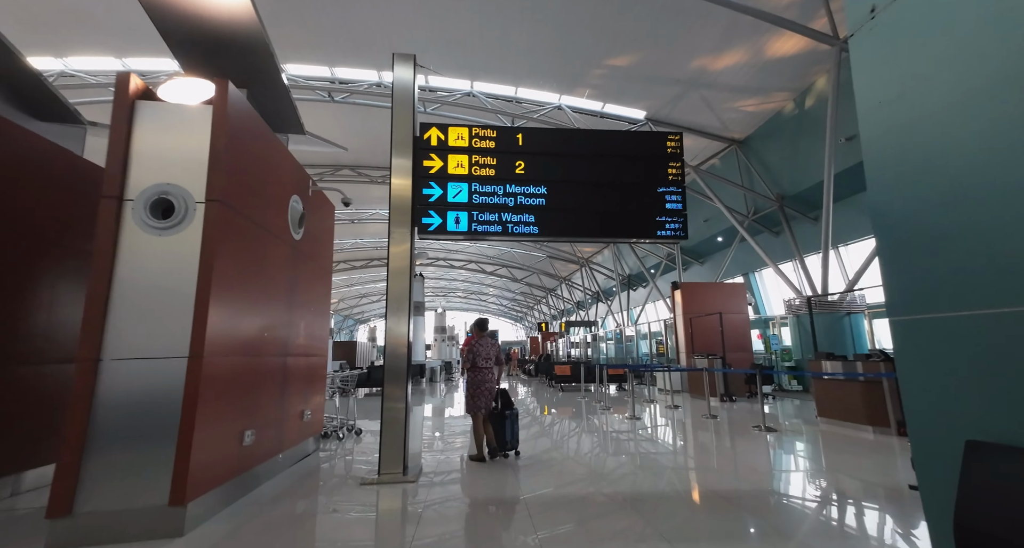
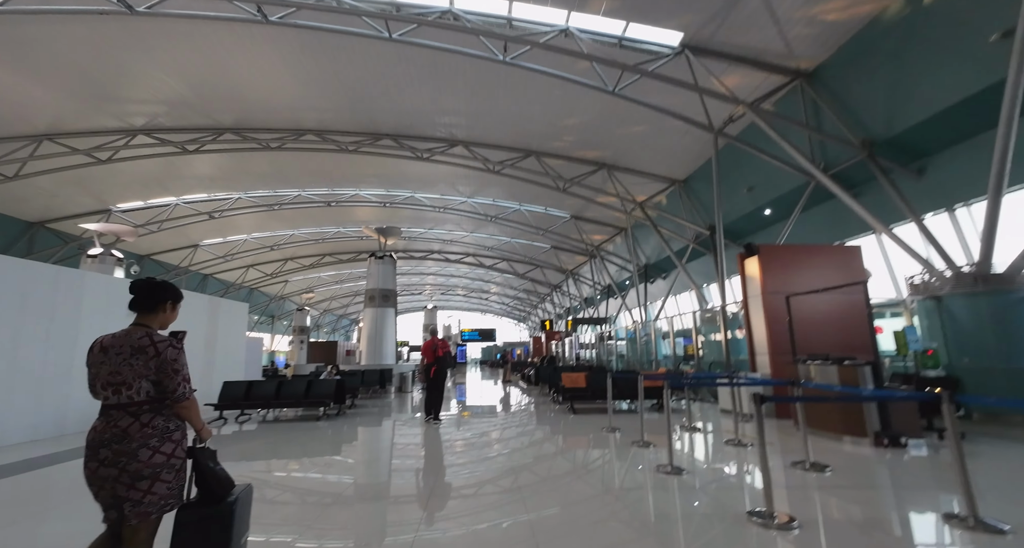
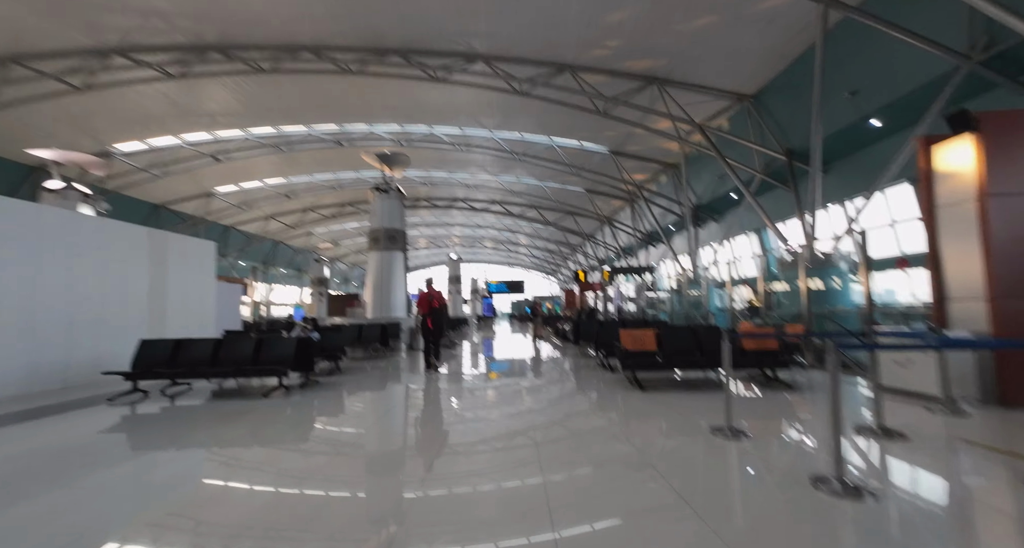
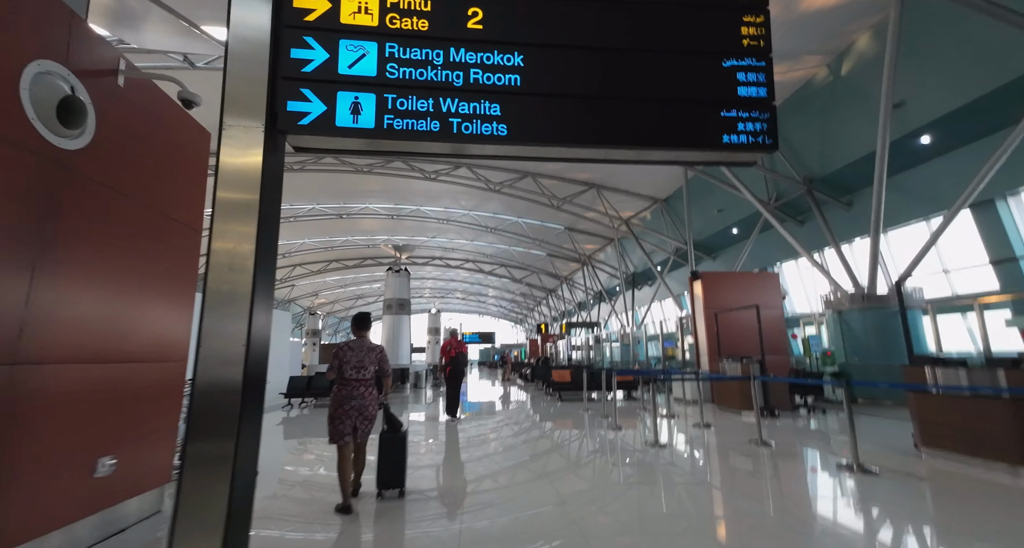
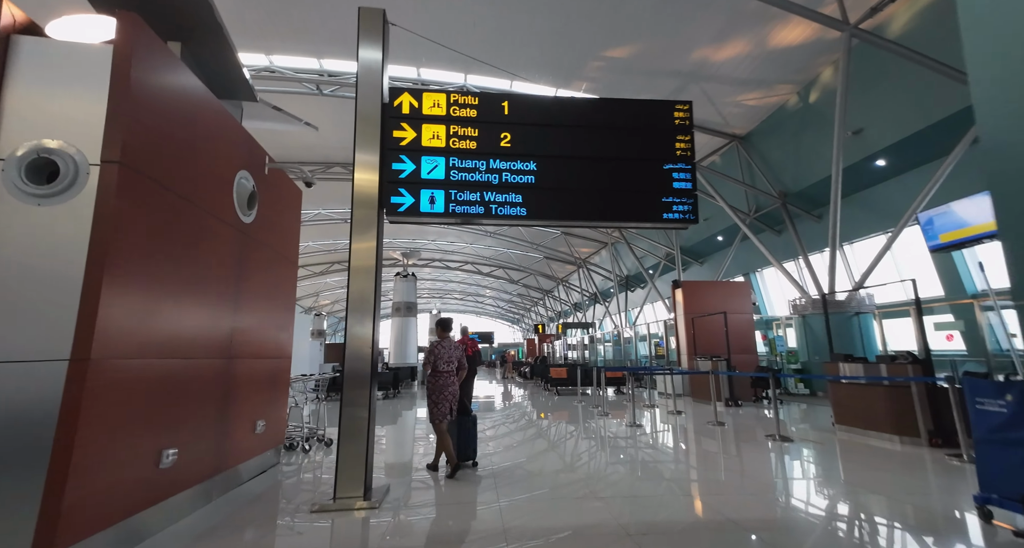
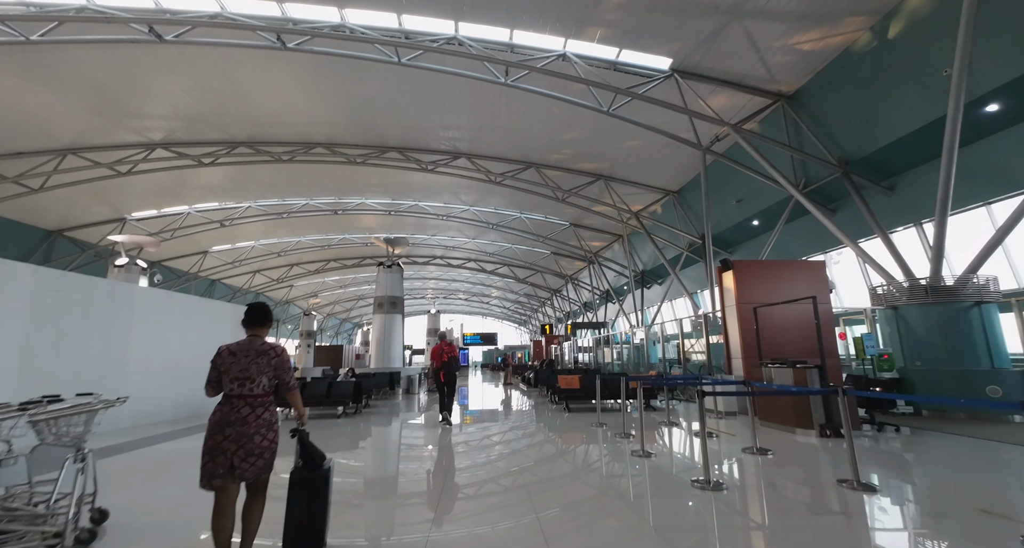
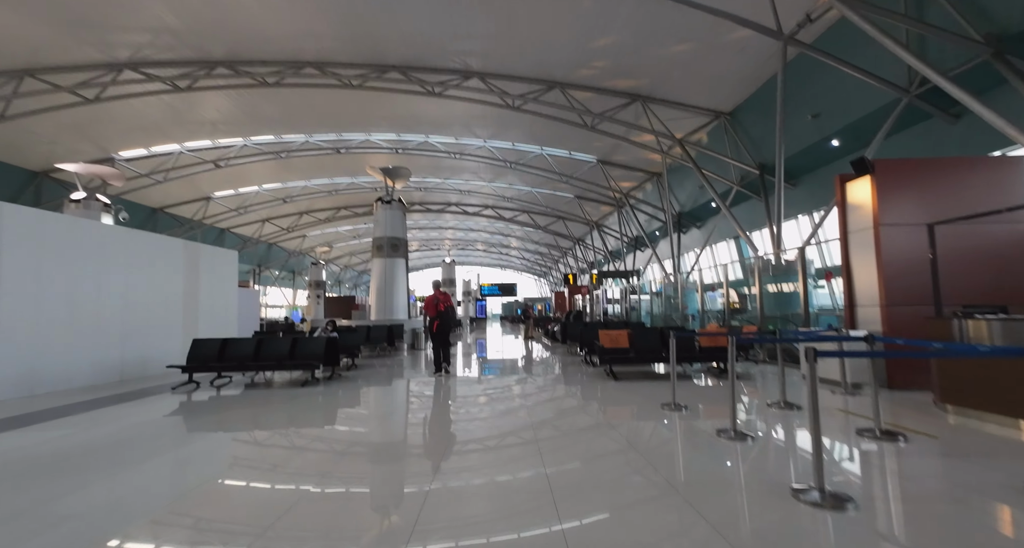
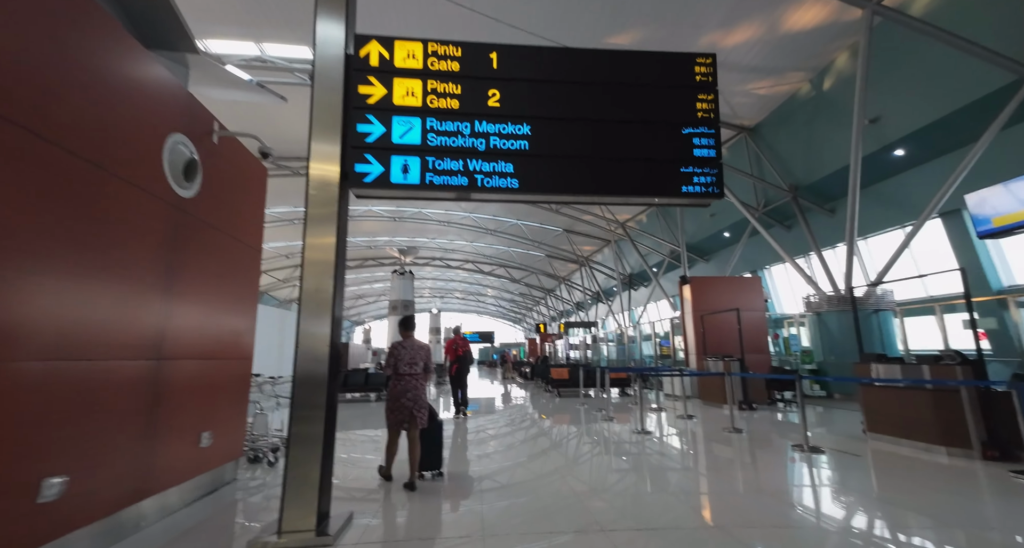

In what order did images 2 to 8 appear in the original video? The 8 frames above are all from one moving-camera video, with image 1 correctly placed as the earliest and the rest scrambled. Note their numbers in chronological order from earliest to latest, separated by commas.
5, 8, 4, 6, 2, 7, 3
